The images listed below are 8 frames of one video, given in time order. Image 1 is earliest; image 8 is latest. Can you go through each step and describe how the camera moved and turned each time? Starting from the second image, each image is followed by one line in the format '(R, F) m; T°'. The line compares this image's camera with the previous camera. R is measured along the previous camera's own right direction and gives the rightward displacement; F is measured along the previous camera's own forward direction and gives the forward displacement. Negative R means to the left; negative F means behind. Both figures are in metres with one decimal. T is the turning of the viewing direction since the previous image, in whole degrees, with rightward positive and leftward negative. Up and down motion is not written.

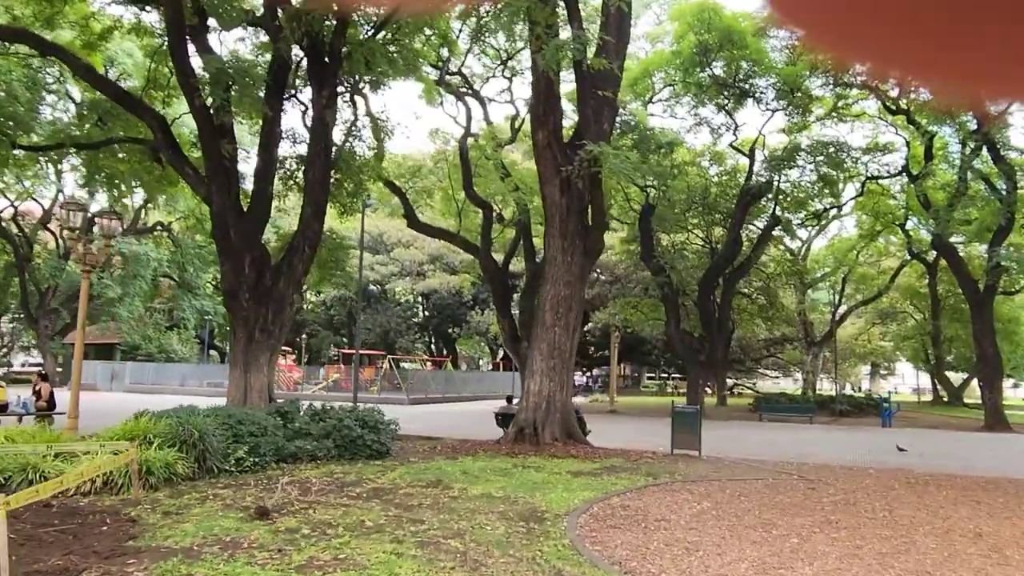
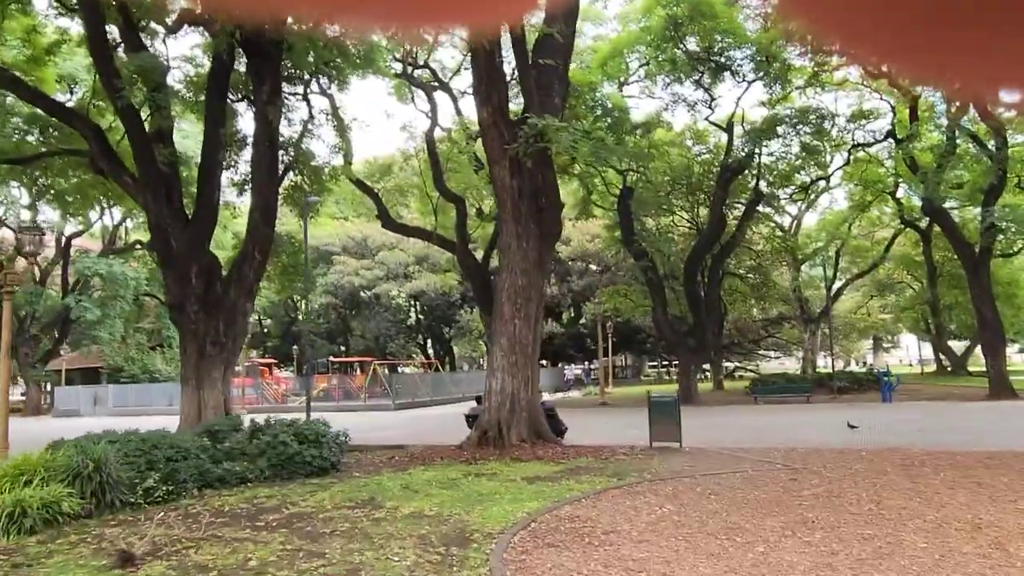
(+0.8, +1.0) m; 0°
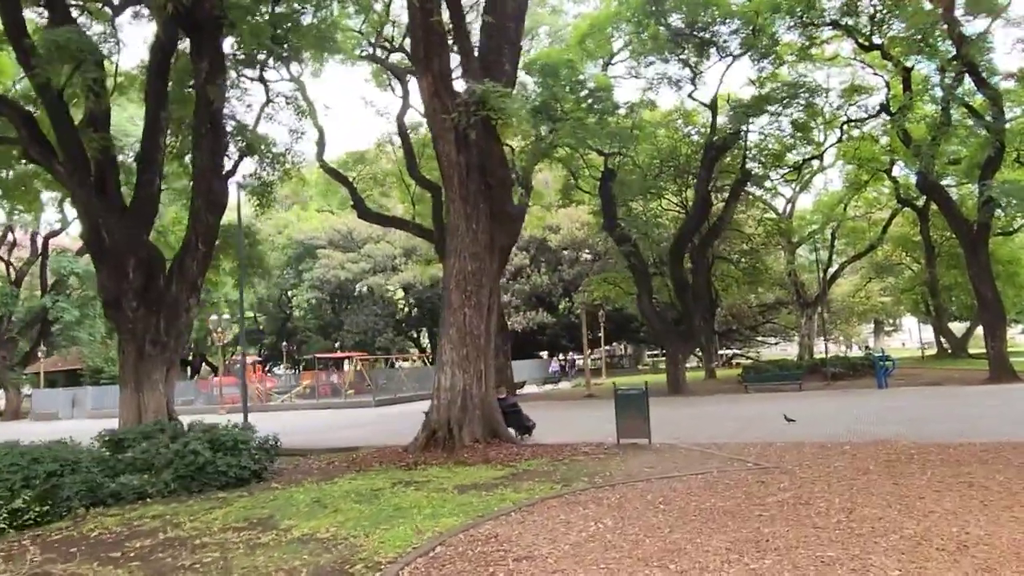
(+0.9, +1.1) m; 0°
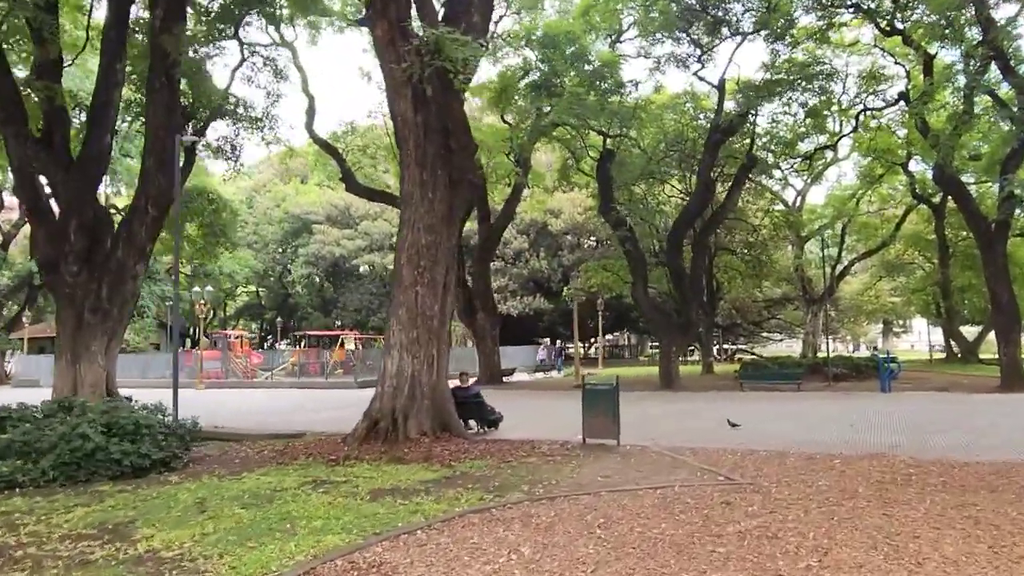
(+0.7, +1.3) m; -1°
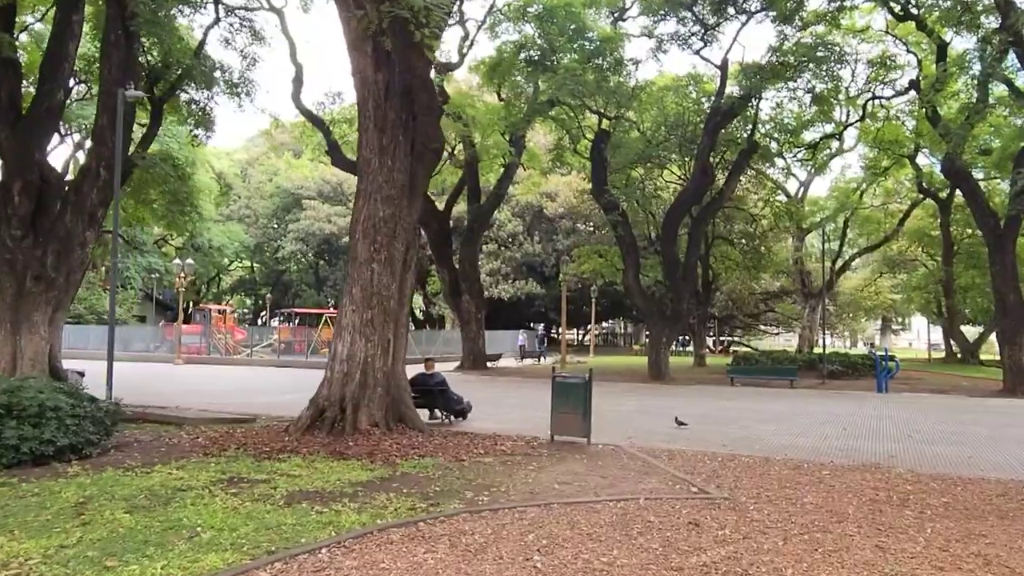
(+0.5, +1.0) m; 0°
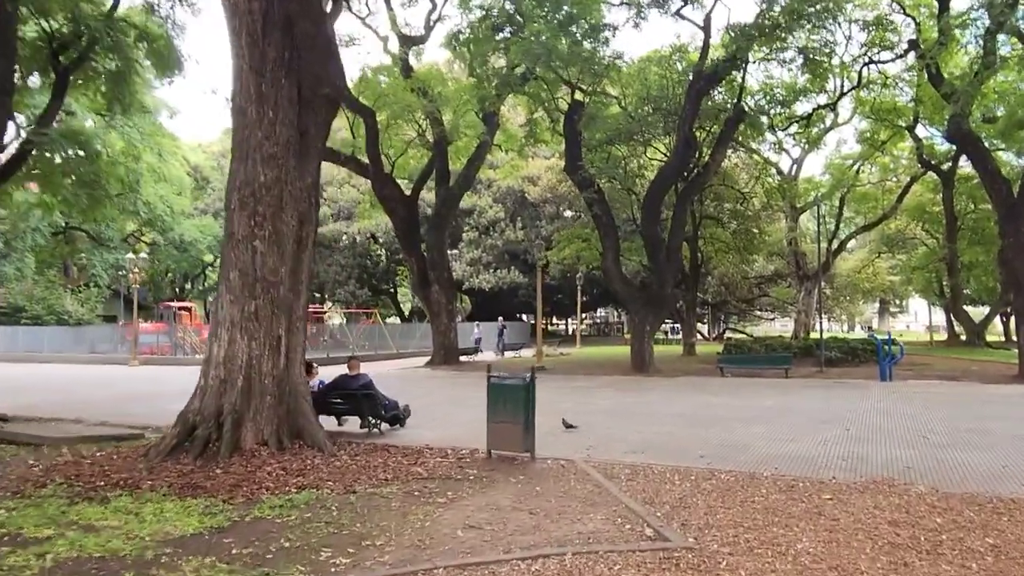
(+0.8, +1.9) m; 0°
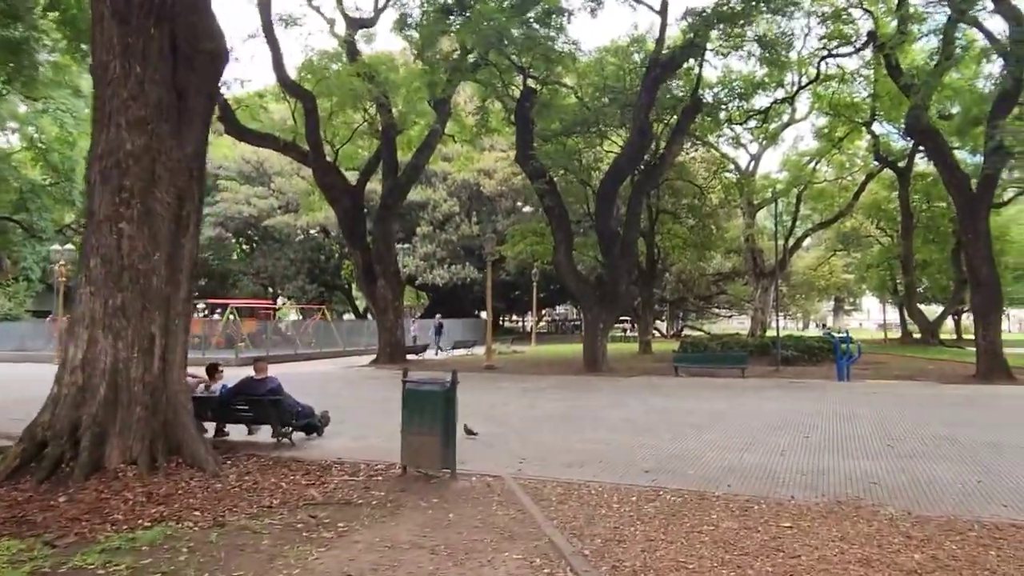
(+0.4, +1.0) m; +3°
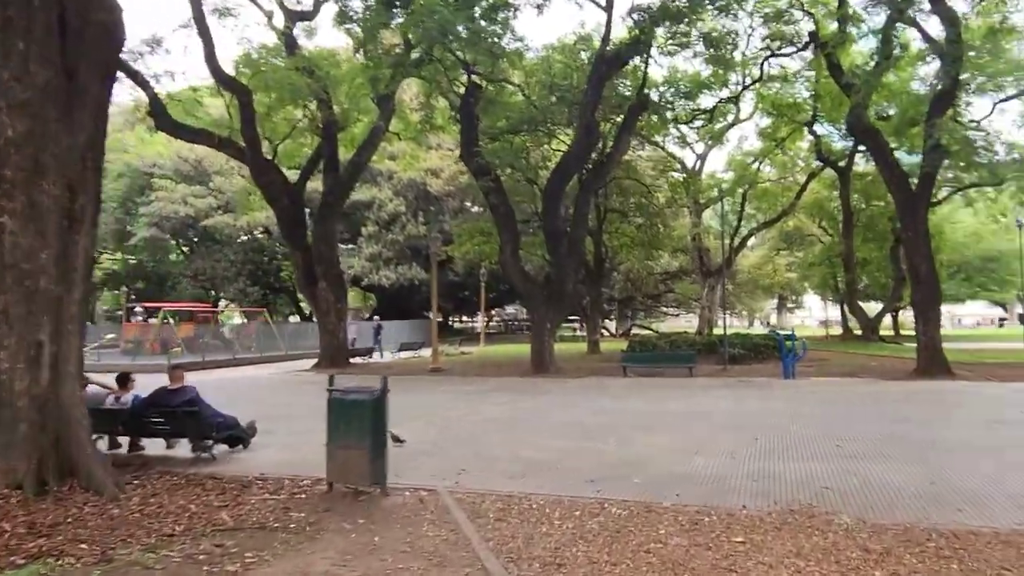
(+0.1, +0.5) m; +4°
